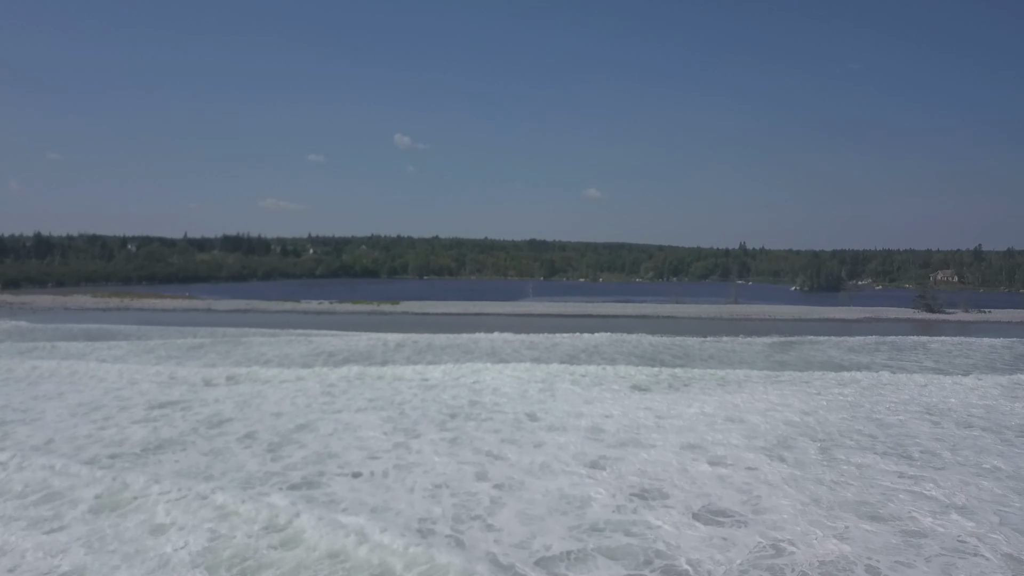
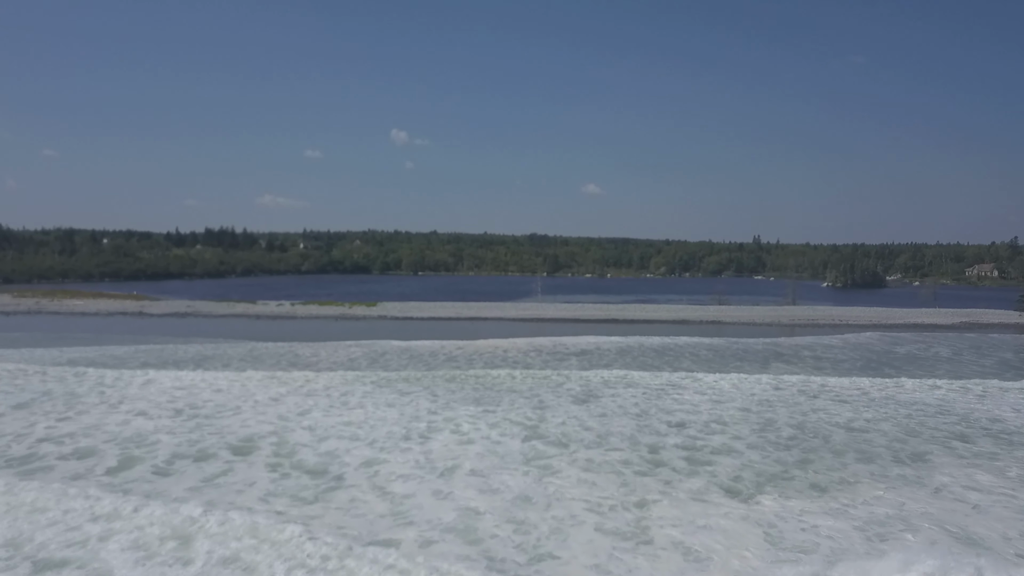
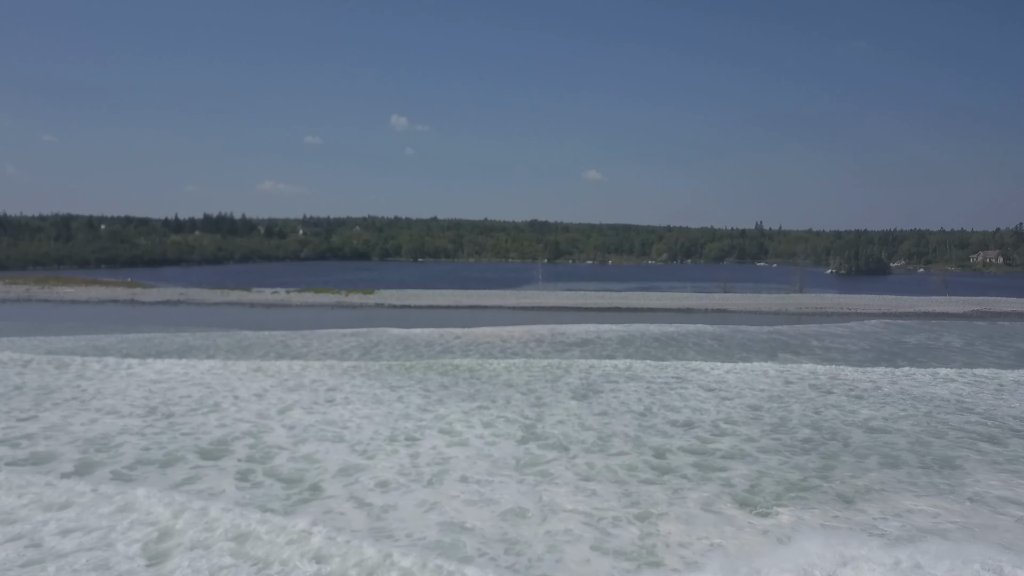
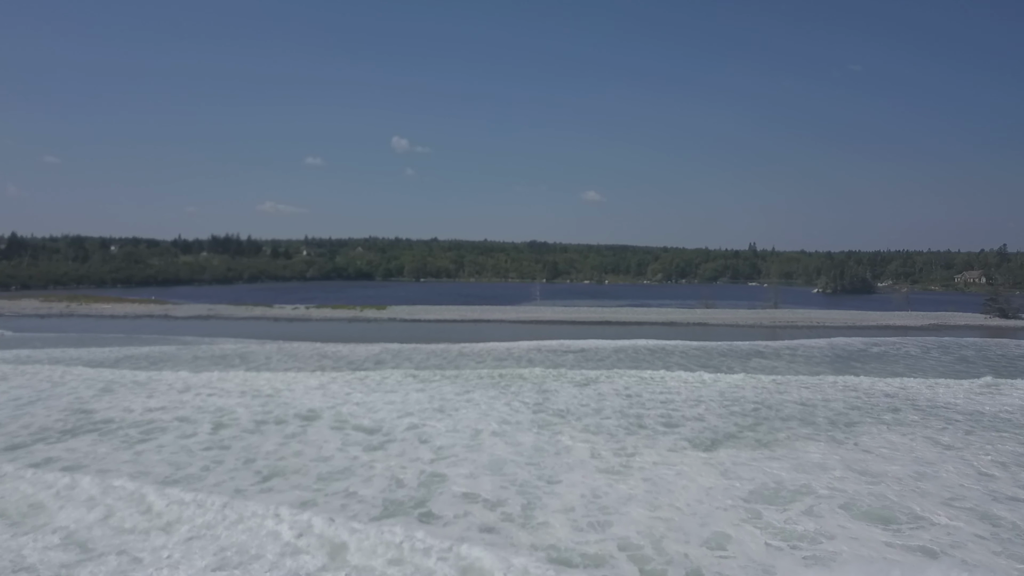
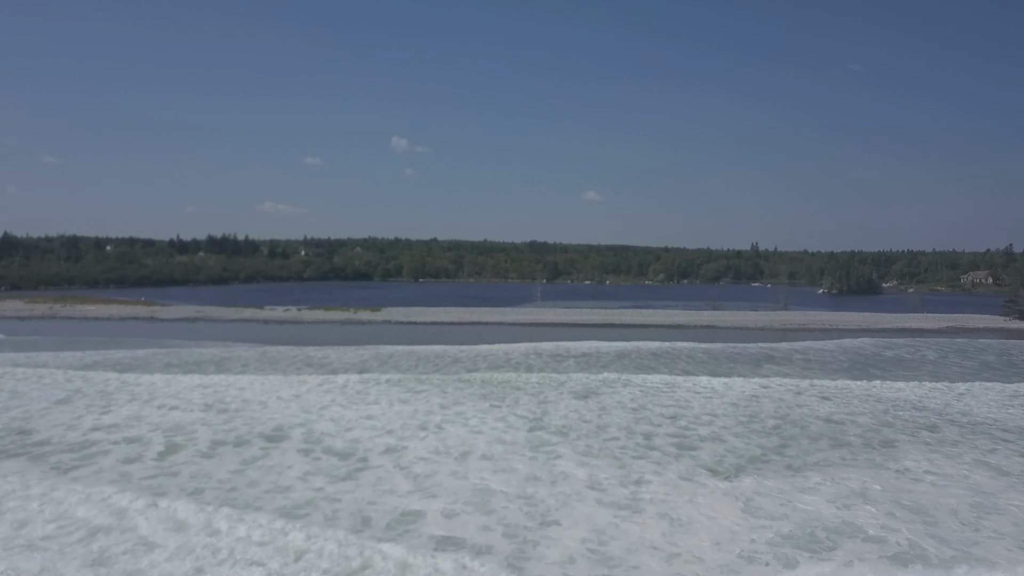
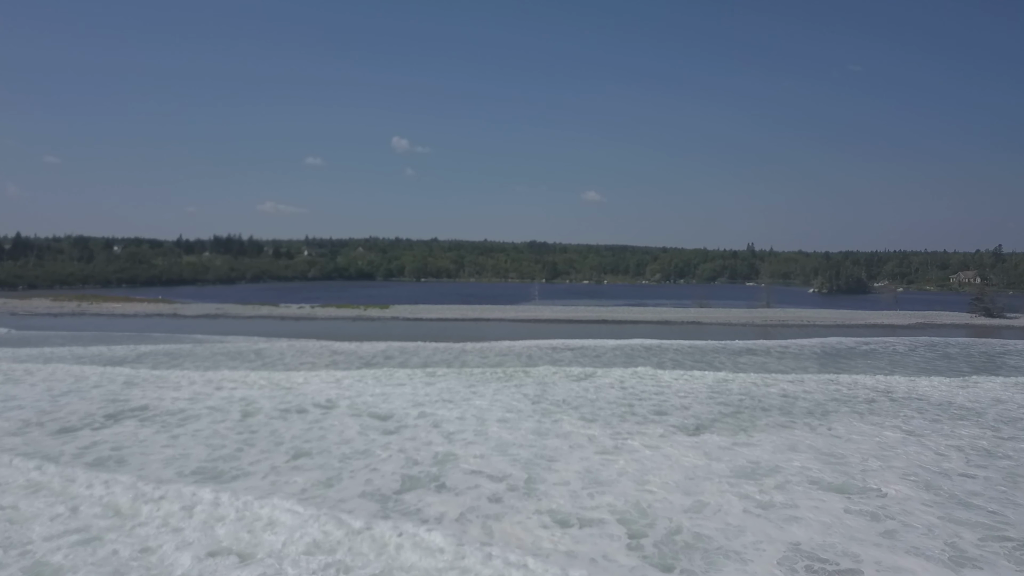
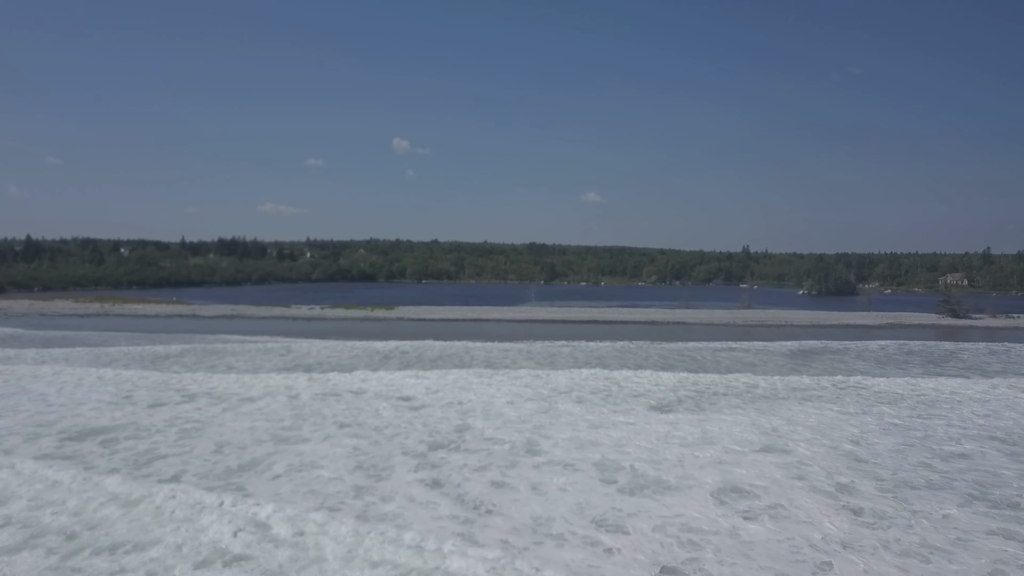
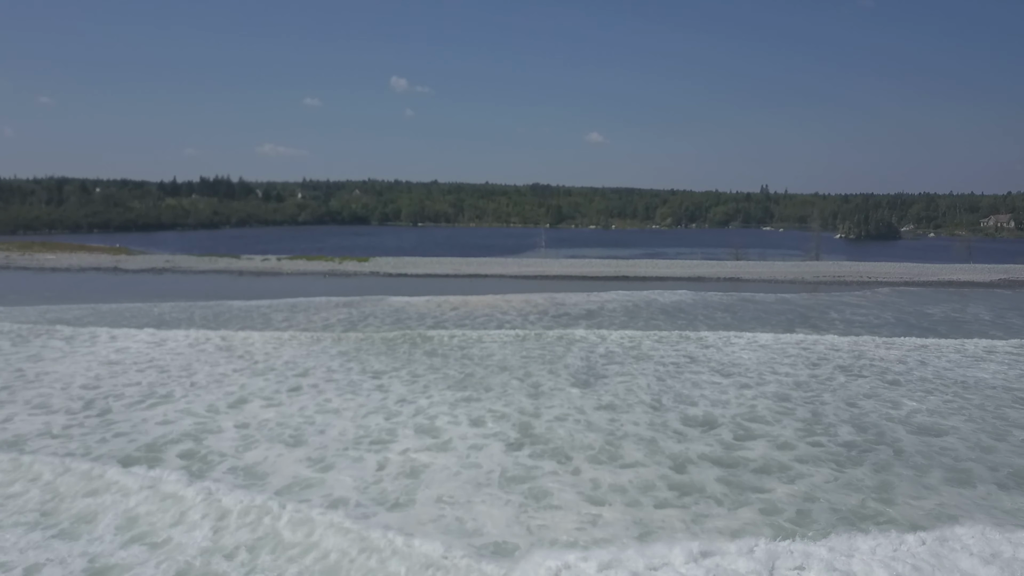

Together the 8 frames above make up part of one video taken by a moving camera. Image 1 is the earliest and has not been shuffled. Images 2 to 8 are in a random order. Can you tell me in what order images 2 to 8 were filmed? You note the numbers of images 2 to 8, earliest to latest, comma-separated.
7, 6, 4, 5, 2, 3, 8
